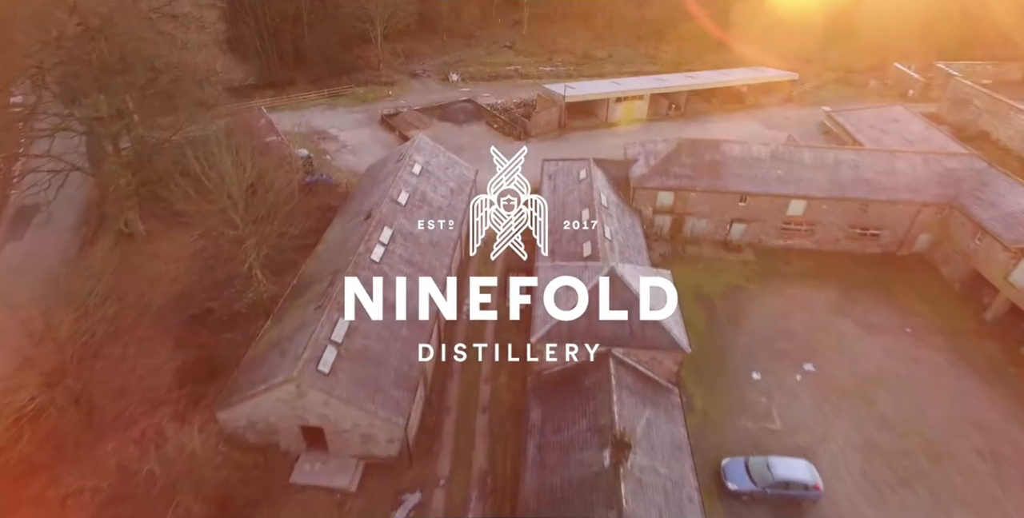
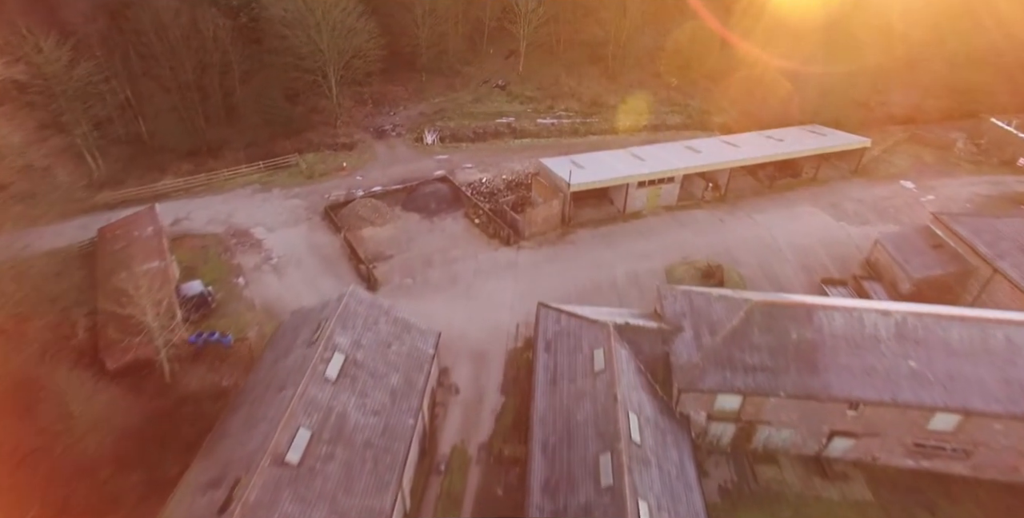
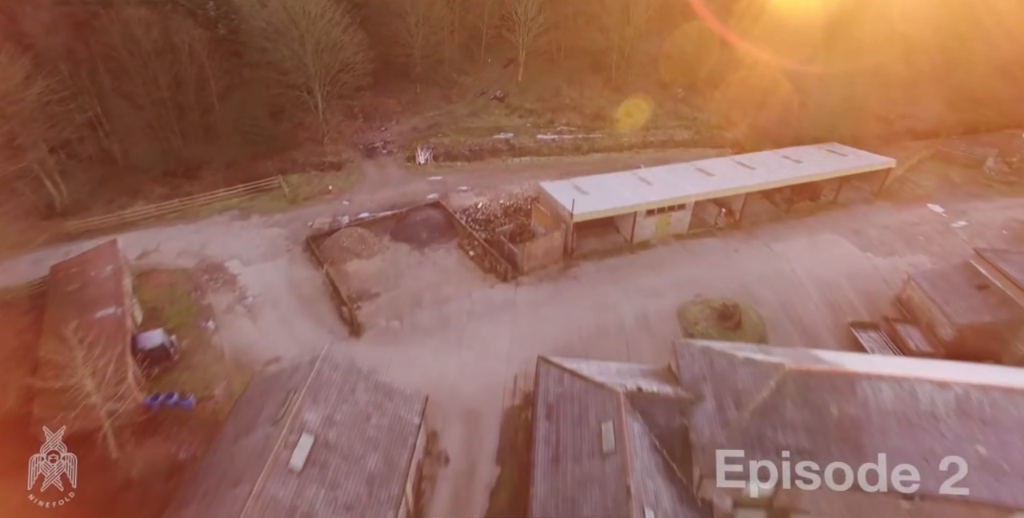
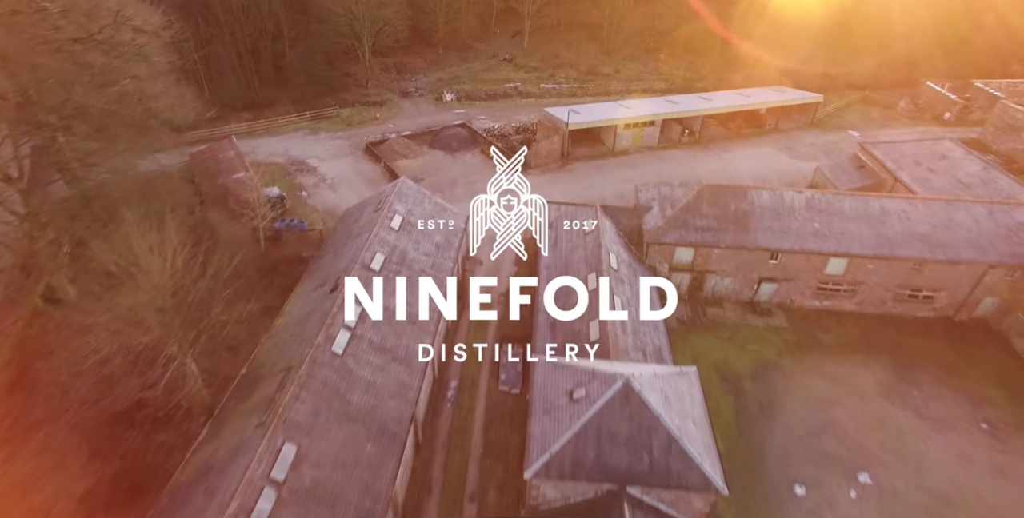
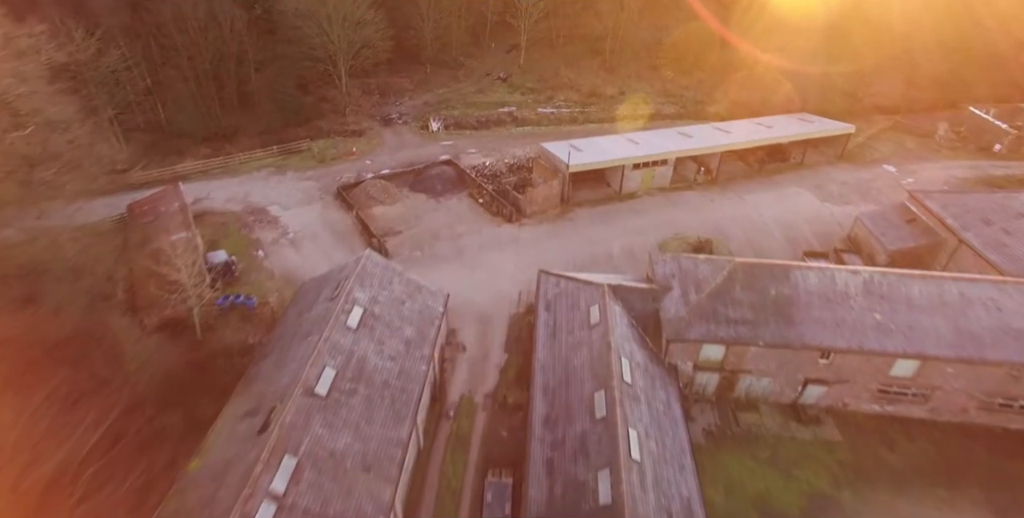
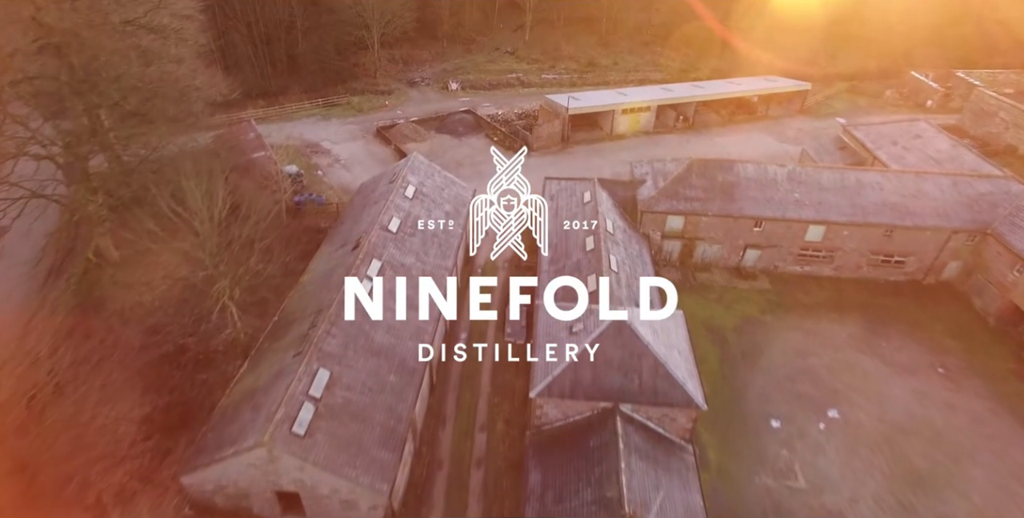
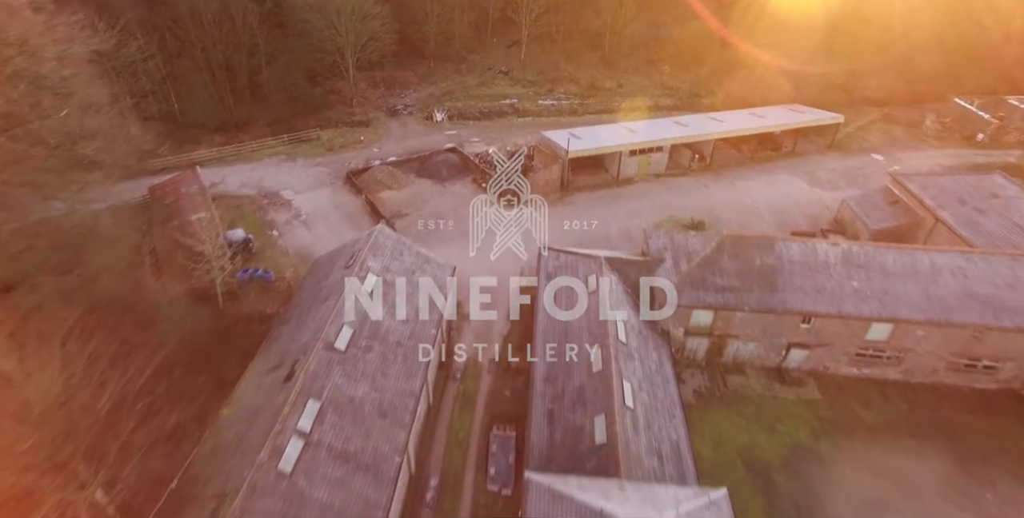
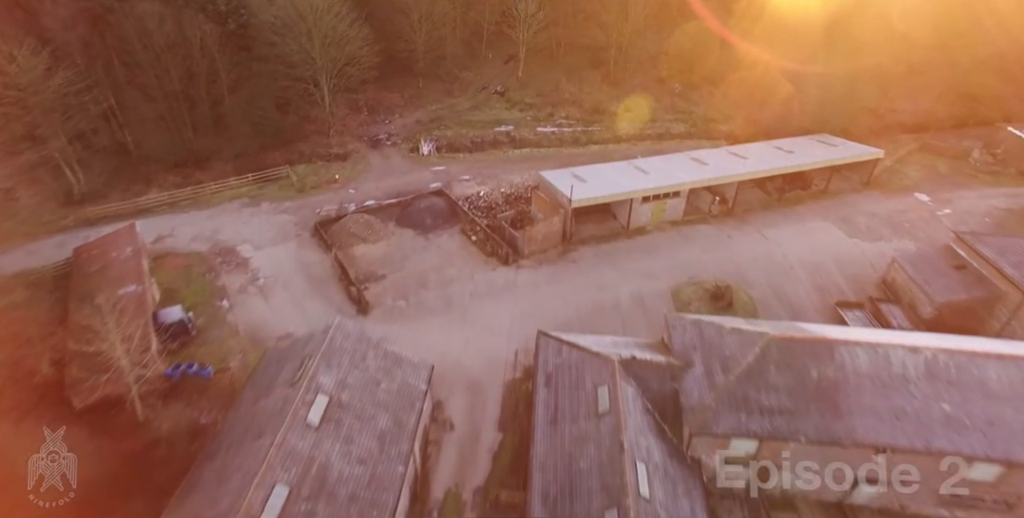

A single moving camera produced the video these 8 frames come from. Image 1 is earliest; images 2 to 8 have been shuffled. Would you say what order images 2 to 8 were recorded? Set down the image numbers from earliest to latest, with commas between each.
6, 4, 7, 5, 2, 8, 3
